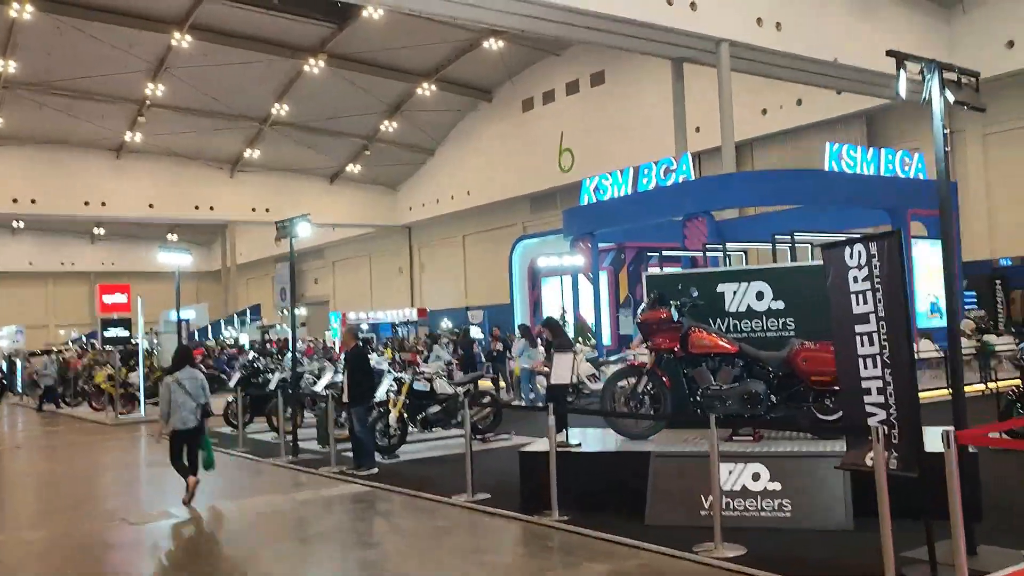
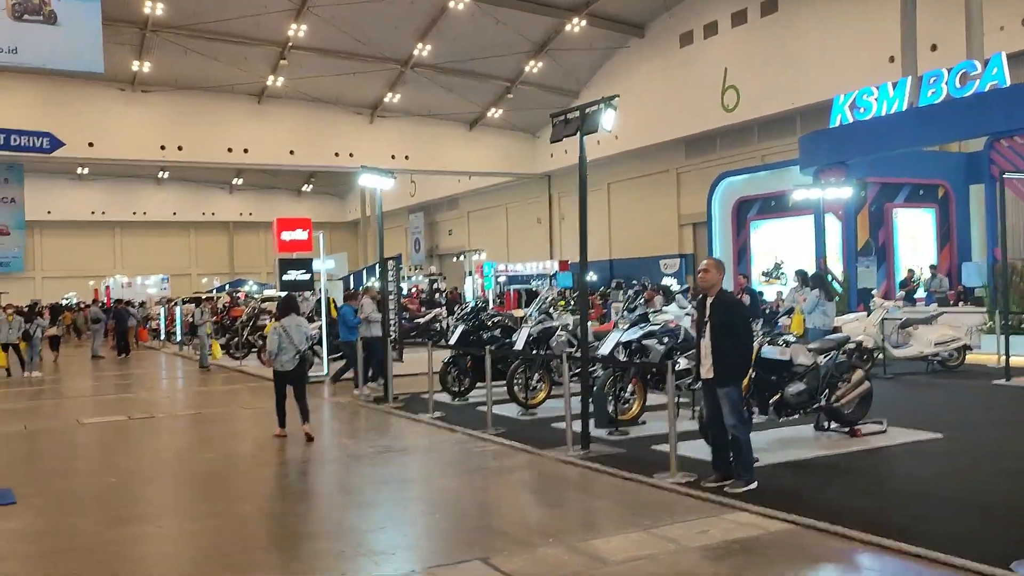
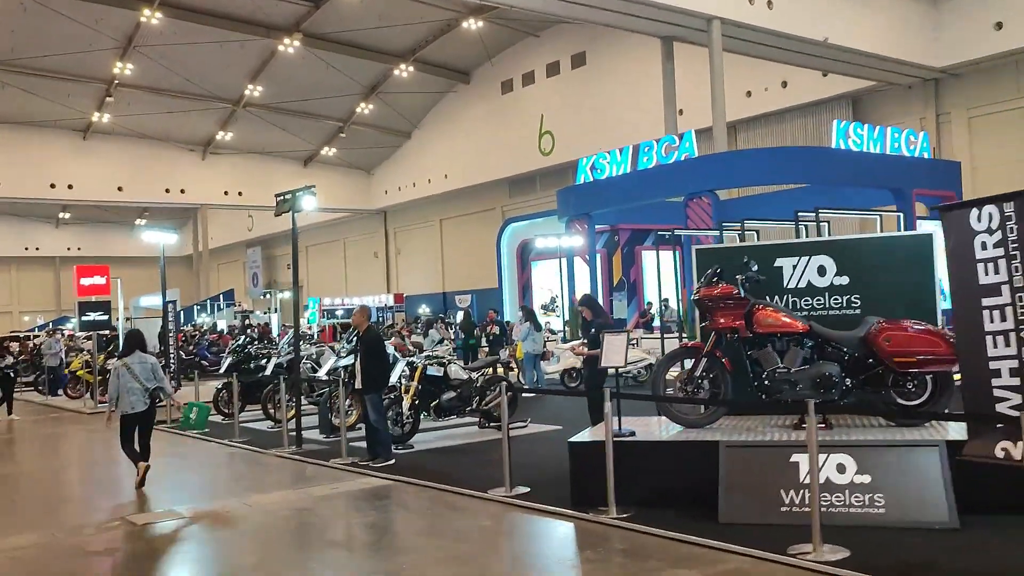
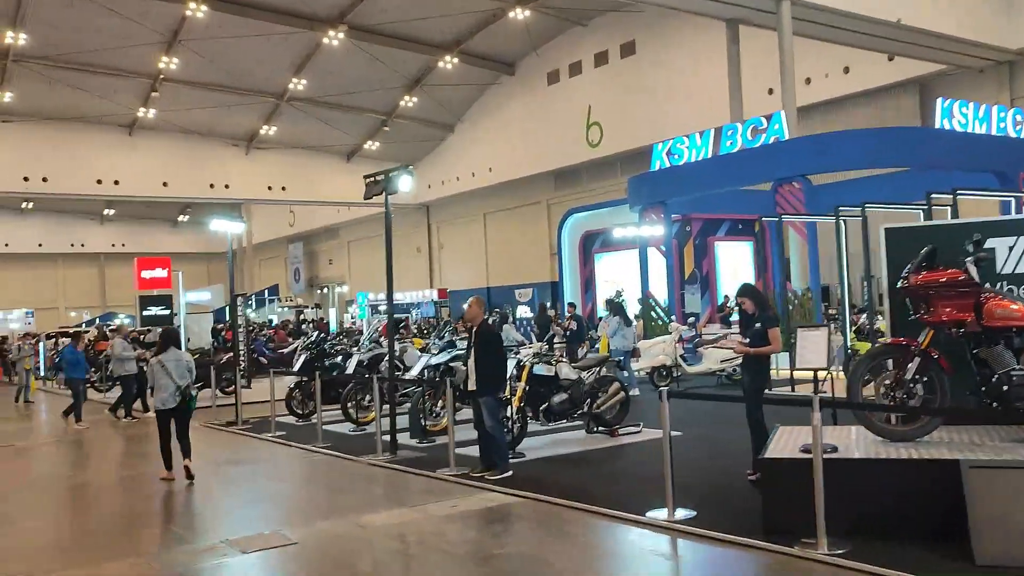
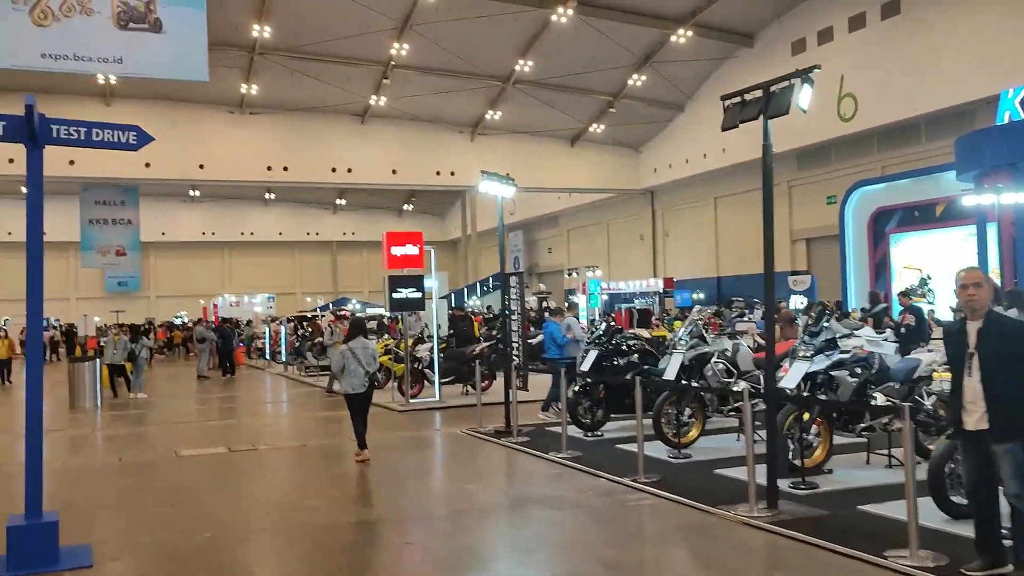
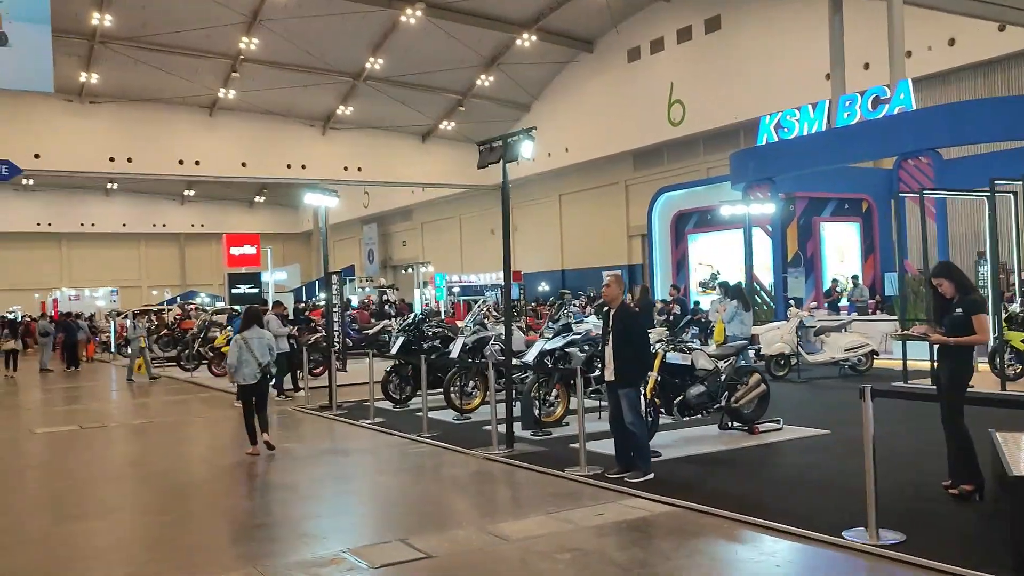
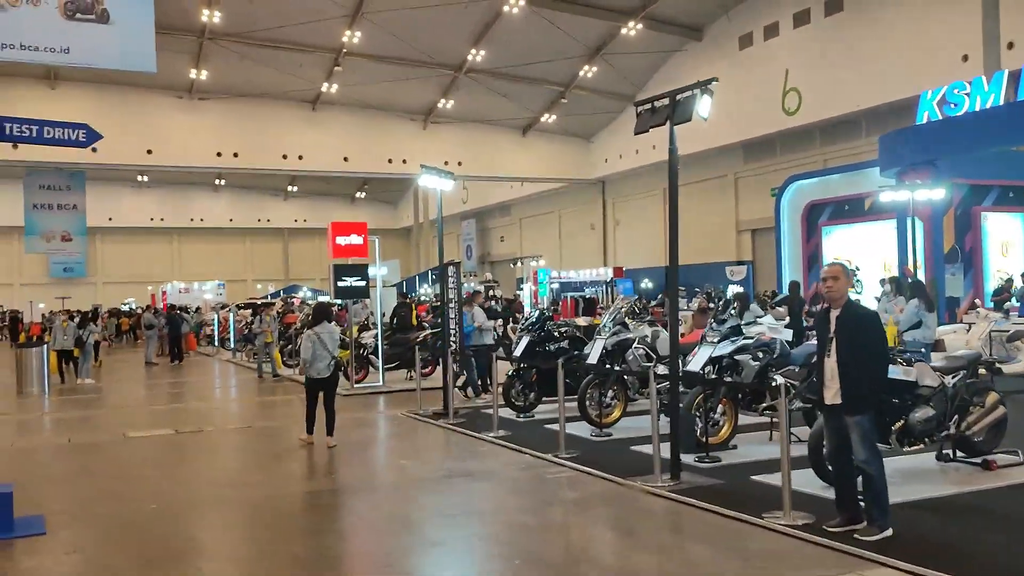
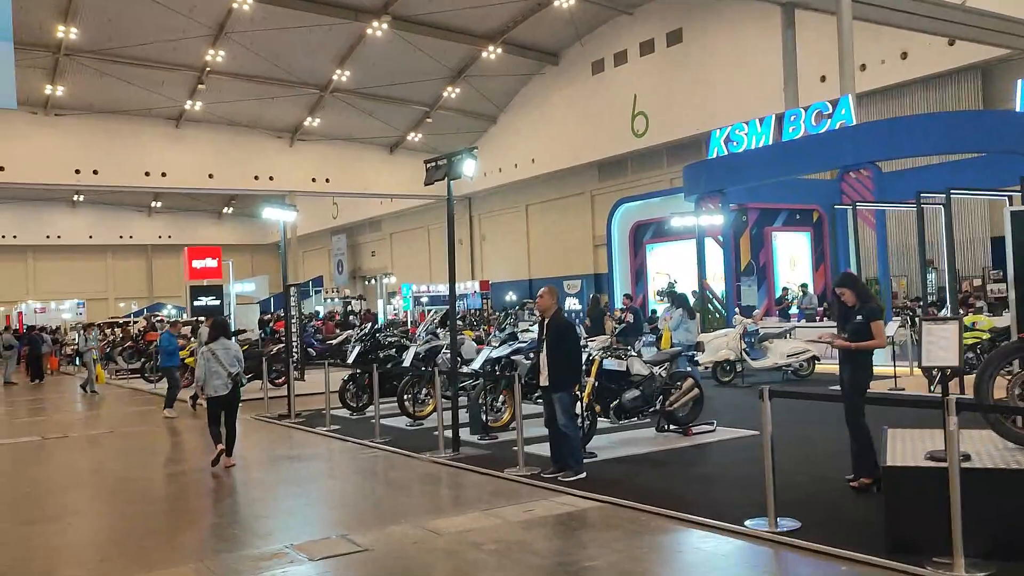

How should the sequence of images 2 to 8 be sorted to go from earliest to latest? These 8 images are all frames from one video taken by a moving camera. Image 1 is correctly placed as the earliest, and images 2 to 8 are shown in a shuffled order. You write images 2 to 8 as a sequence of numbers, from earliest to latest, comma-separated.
3, 4, 8, 6, 2, 7, 5
